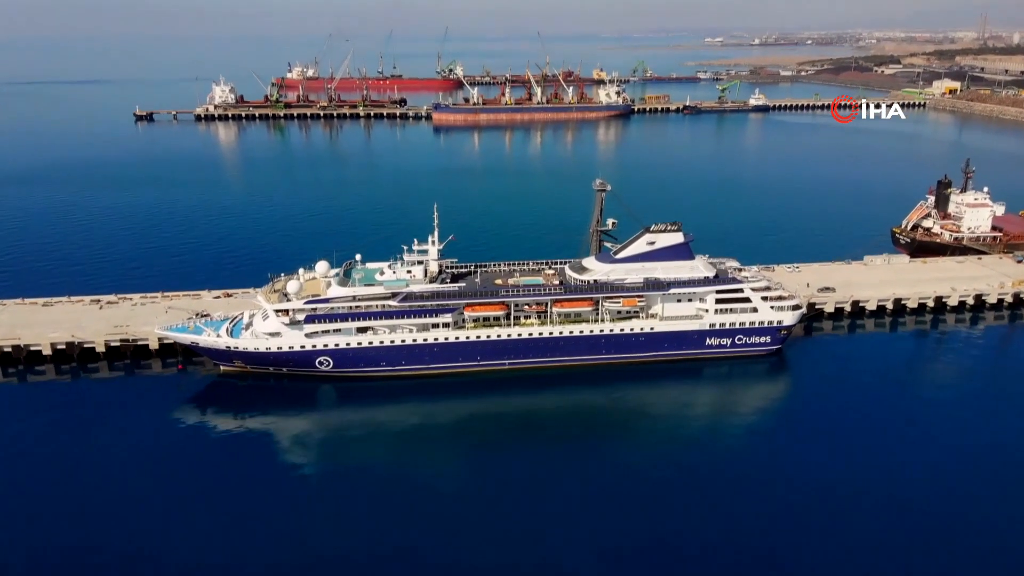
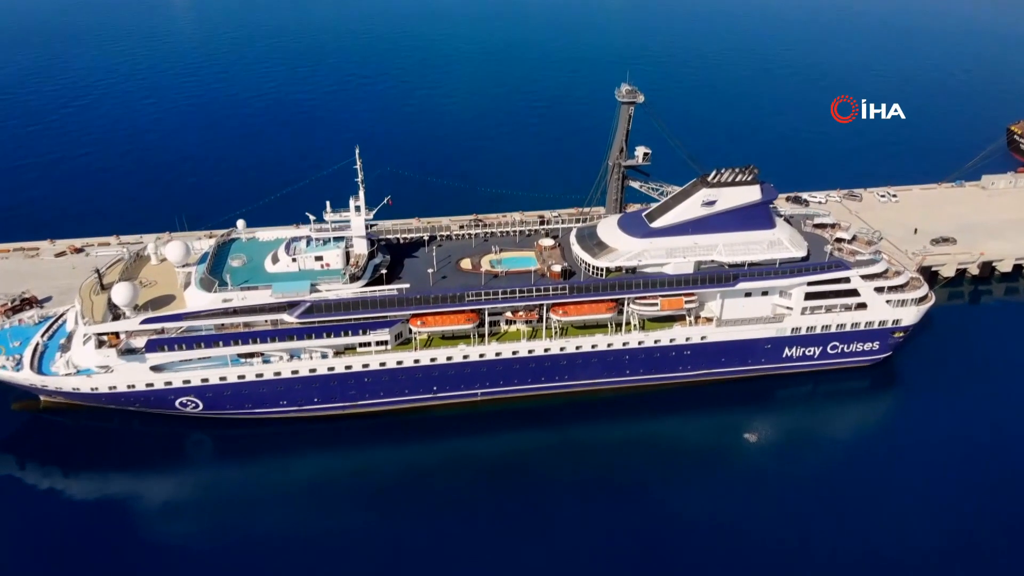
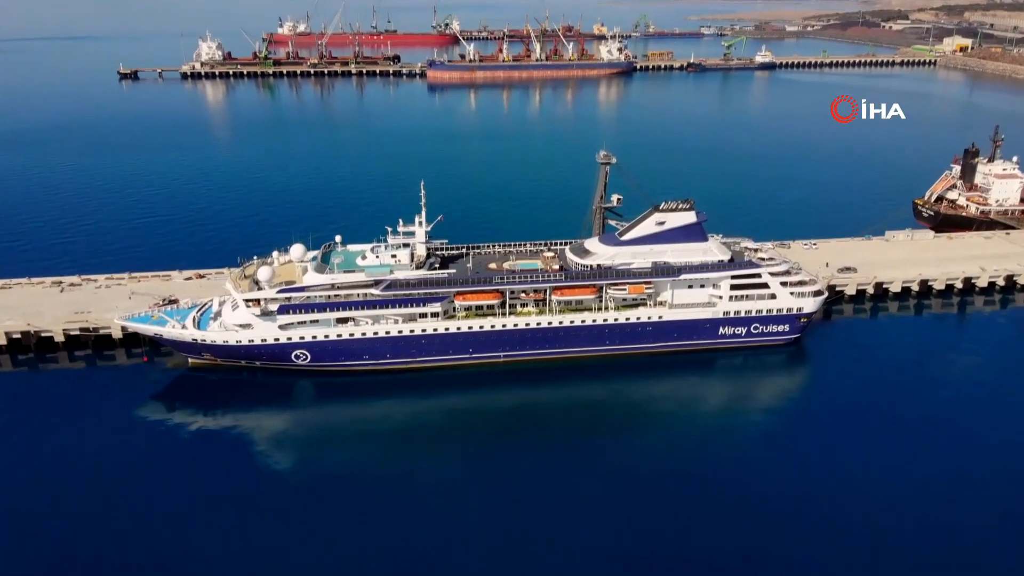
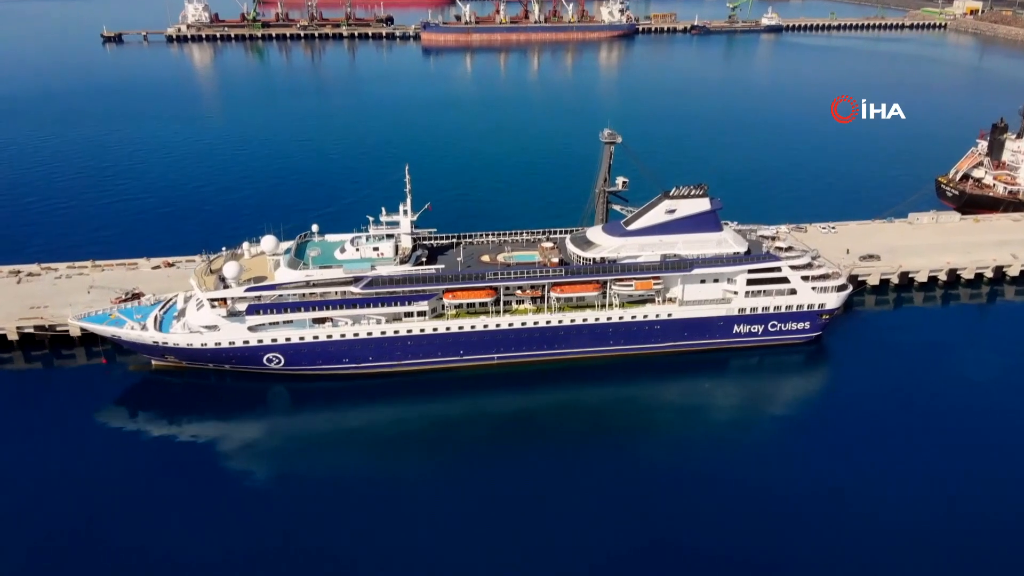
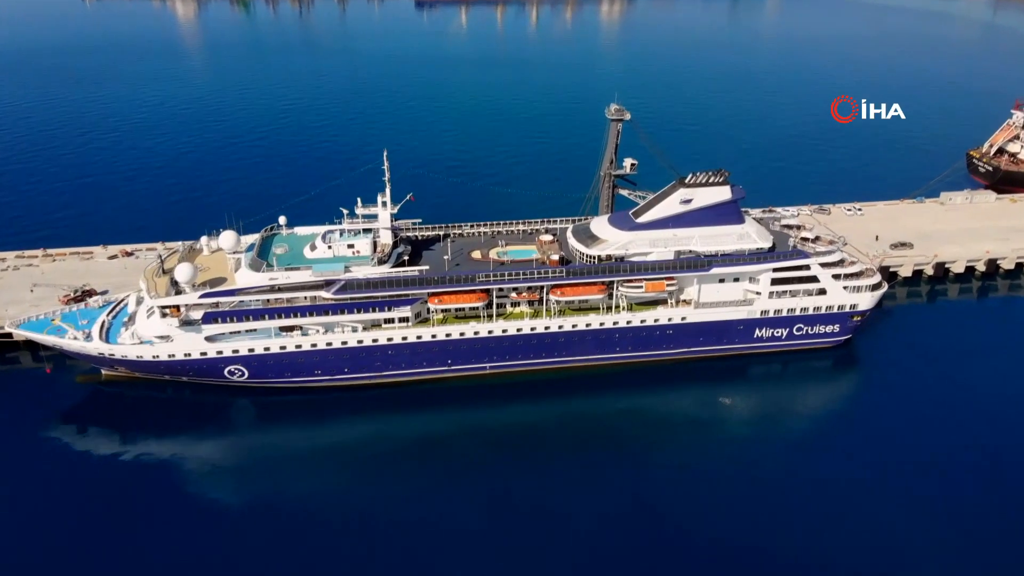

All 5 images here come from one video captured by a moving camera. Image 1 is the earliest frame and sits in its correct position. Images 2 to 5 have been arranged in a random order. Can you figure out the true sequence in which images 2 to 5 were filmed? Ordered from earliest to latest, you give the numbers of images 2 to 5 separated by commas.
3, 4, 5, 2
